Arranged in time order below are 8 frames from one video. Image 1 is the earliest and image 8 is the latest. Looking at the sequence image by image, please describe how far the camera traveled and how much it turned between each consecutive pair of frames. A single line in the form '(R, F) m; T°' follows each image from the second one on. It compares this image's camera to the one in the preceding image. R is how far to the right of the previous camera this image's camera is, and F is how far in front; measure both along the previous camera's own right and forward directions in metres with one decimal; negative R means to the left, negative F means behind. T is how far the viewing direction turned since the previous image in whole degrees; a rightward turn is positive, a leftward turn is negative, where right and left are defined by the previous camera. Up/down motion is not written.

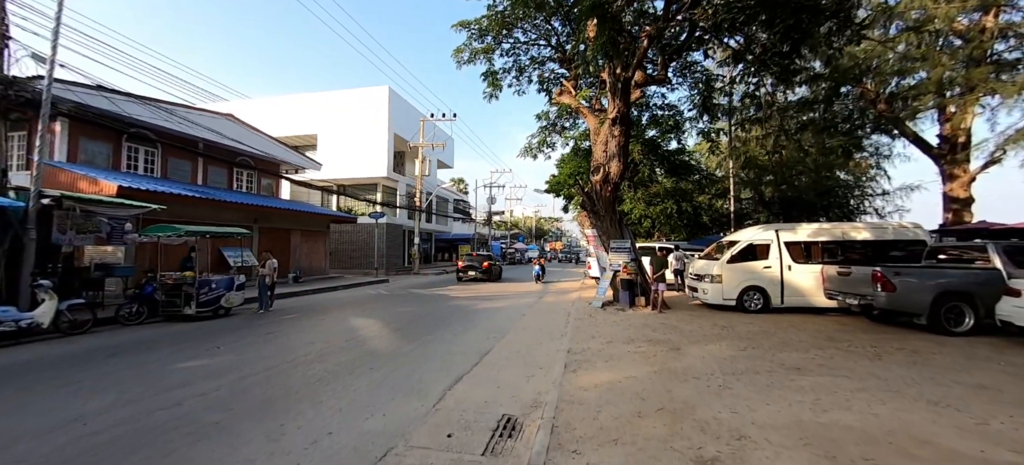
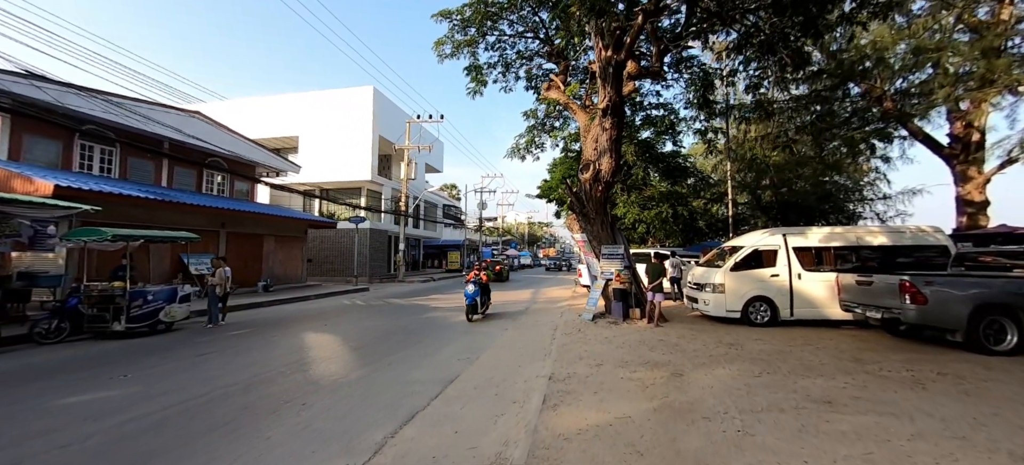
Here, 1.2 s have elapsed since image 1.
(+0.3, +1.0) m; +1°
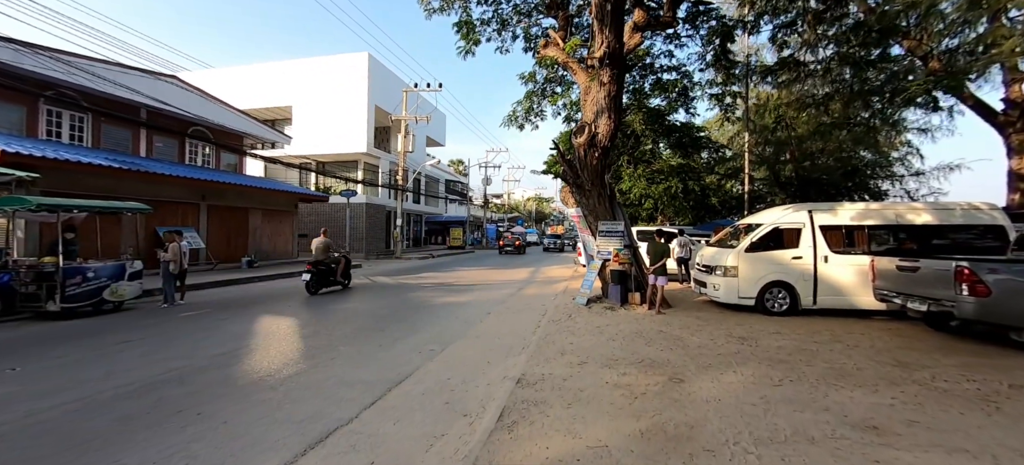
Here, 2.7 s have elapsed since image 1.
(+0.5, +1.0) m; -1°
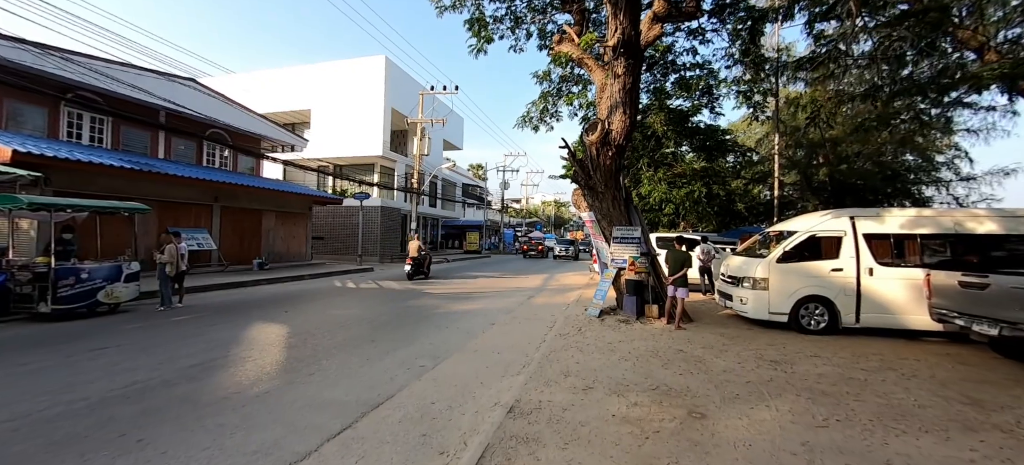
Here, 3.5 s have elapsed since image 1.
(+0.2, +0.5) m; -3°
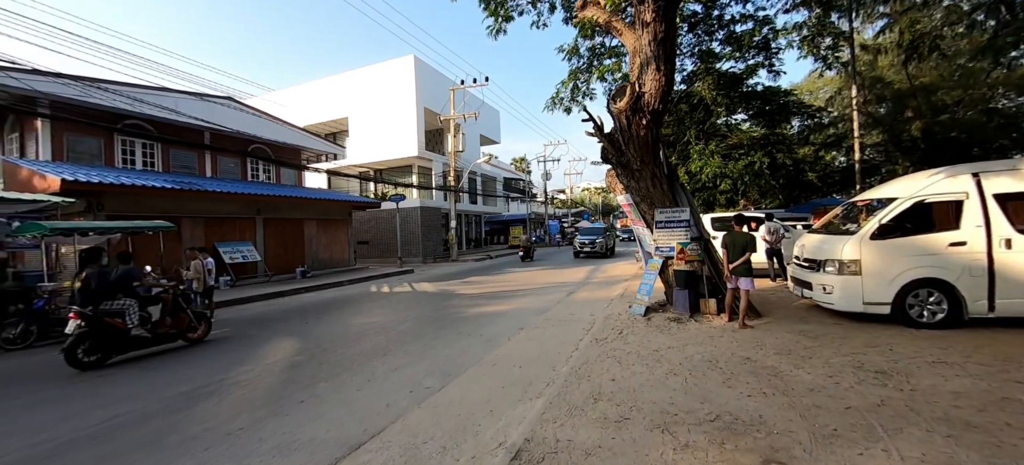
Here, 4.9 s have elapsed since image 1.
(+0.4, +0.8) m; -7°
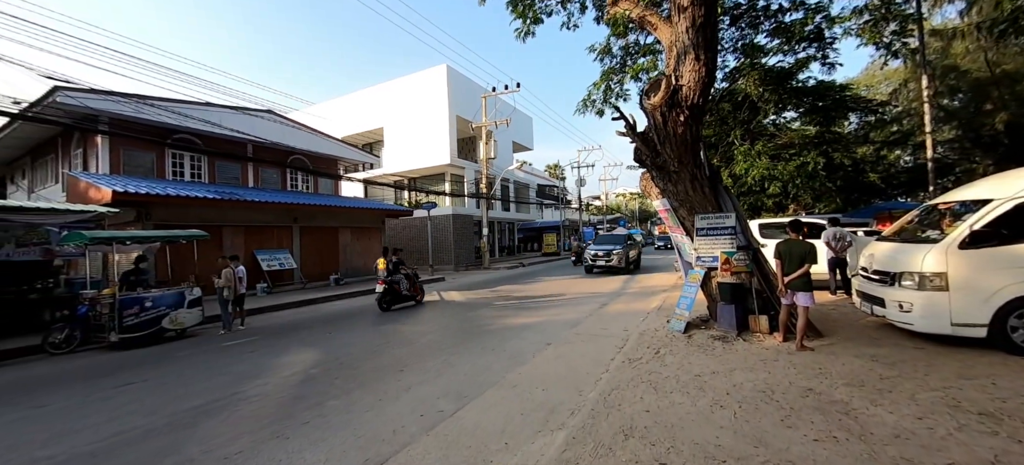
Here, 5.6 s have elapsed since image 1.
(+0.1, +0.4) m; -5°
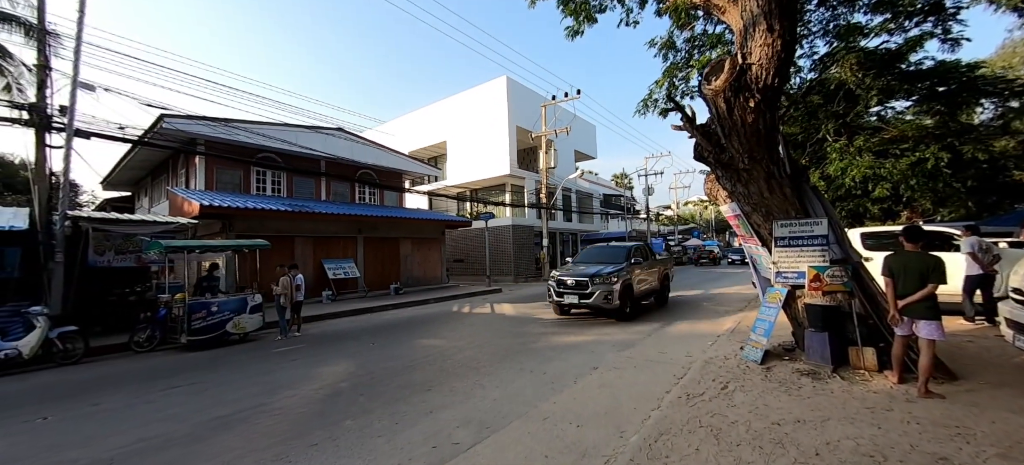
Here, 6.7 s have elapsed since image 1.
(+0.3, +0.5) m; -10°
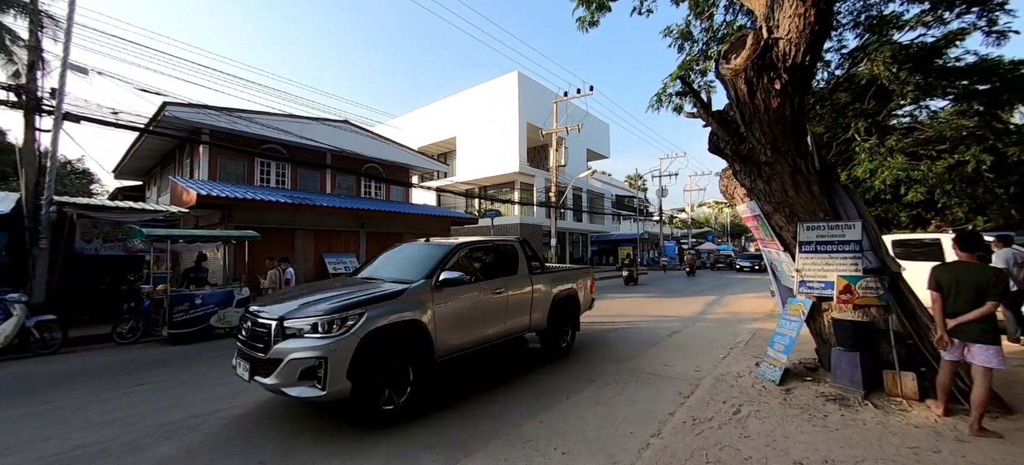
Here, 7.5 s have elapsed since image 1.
(+0.3, +0.5) m; -2°
